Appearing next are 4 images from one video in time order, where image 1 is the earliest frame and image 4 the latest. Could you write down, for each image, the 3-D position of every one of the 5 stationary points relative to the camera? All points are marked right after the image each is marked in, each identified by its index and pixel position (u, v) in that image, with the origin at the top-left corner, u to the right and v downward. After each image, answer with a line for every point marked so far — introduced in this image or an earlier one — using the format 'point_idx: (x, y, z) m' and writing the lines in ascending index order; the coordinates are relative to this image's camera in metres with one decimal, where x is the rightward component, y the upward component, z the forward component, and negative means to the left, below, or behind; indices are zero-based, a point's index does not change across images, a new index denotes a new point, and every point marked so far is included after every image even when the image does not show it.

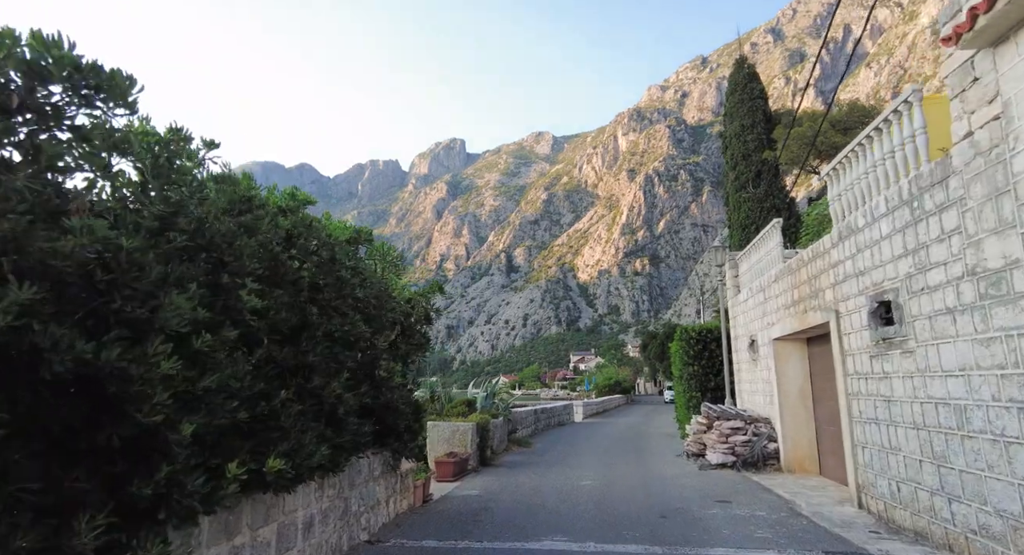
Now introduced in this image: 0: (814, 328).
0: (+4.1, -0.7, +7.8) m
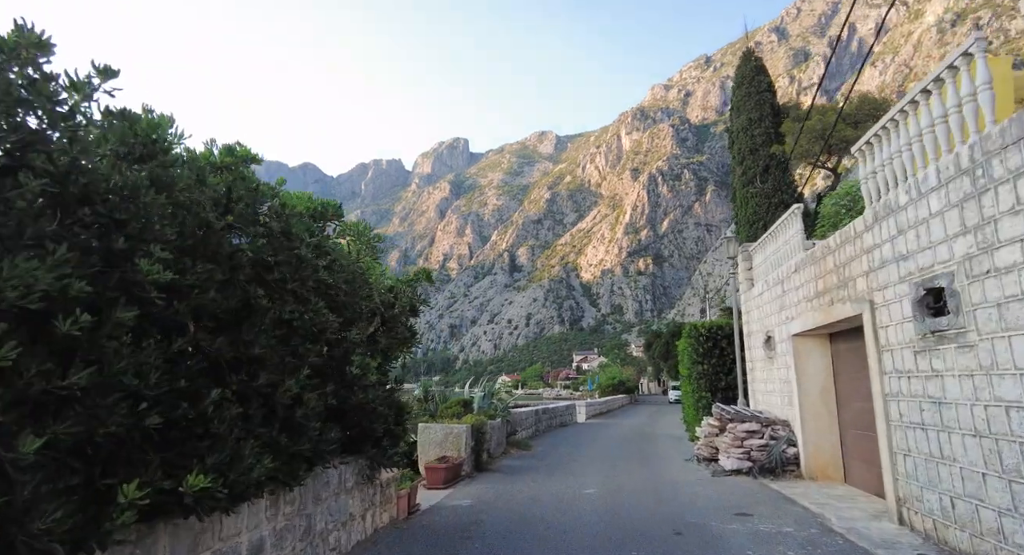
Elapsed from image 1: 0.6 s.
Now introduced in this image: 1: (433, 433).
0: (+4.1, -0.6, +7.1) m
1: (-1.3, -2.5, +9.2) m
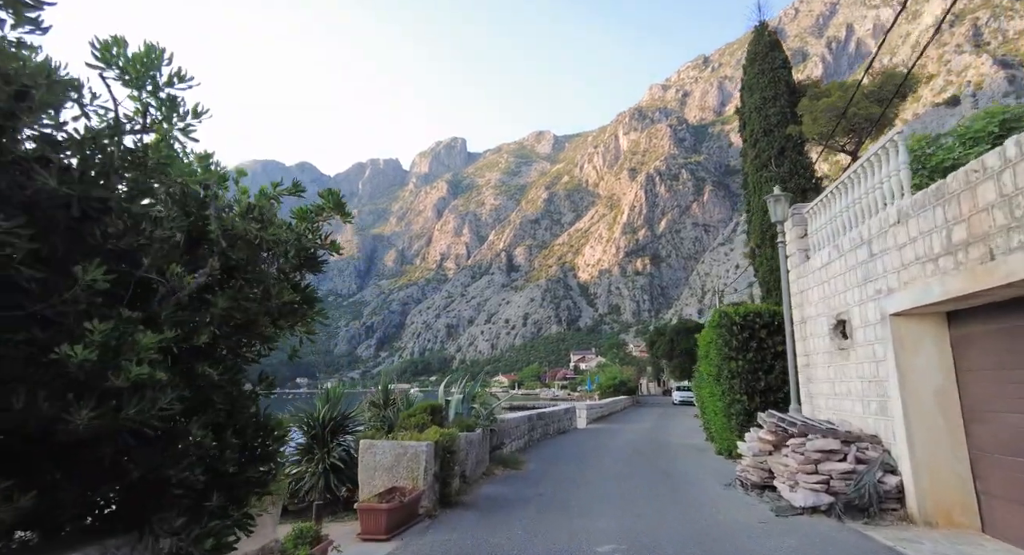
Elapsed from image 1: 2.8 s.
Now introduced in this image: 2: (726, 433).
0: (+3.9, -0.1, +4.5) m
1: (-1.5, -2.0, +6.5) m
2: (+4.2, -3.1, +11.3) m
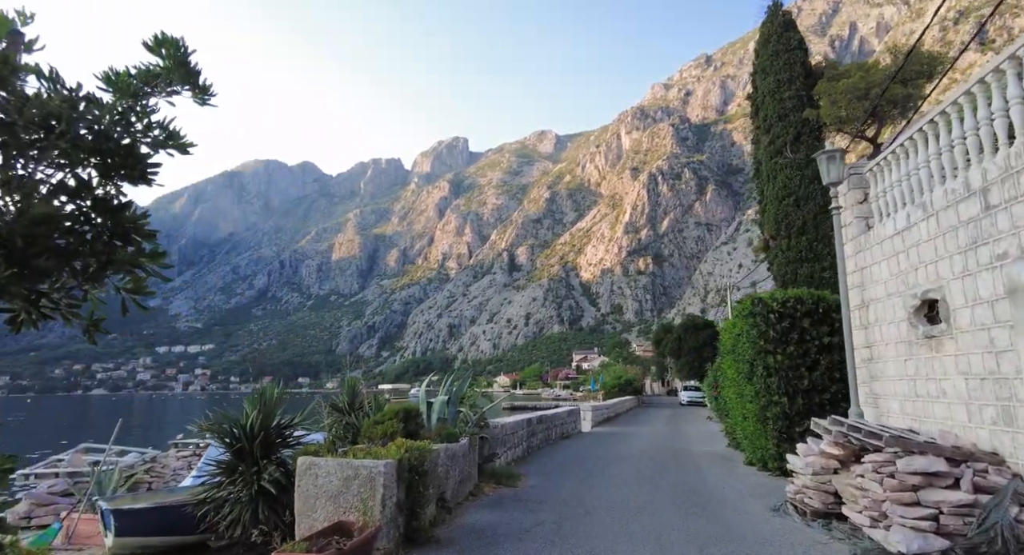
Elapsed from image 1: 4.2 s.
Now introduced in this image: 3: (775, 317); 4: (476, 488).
0: (+3.8, +0.3, +2.7) m
1: (-1.6, -1.7, +4.8) m
2: (+4.1, -2.7, +9.6) m
3: (+4.2, -0.6, +9.1) m
4: (-0.5, -2.8, +7.6) m
